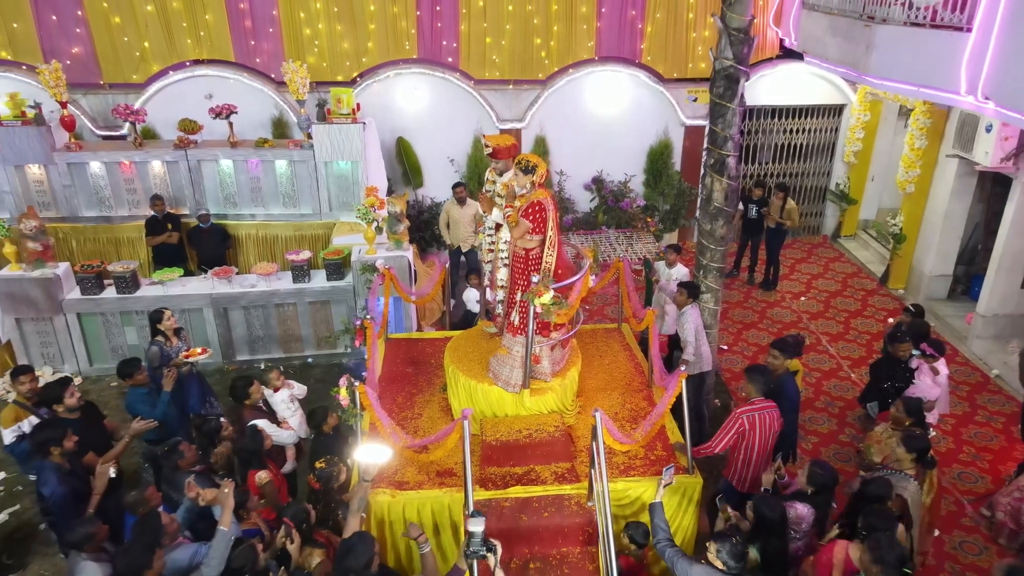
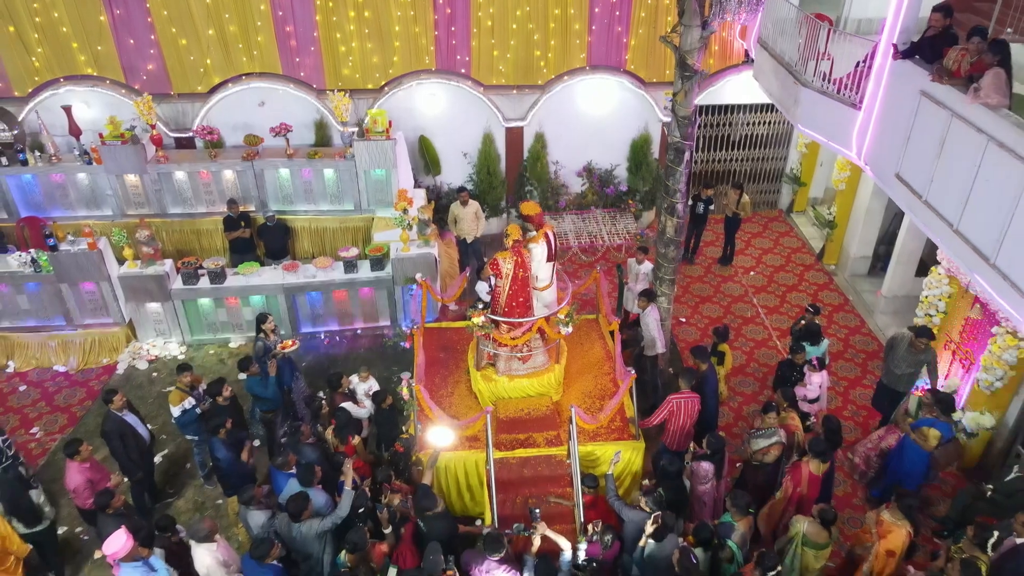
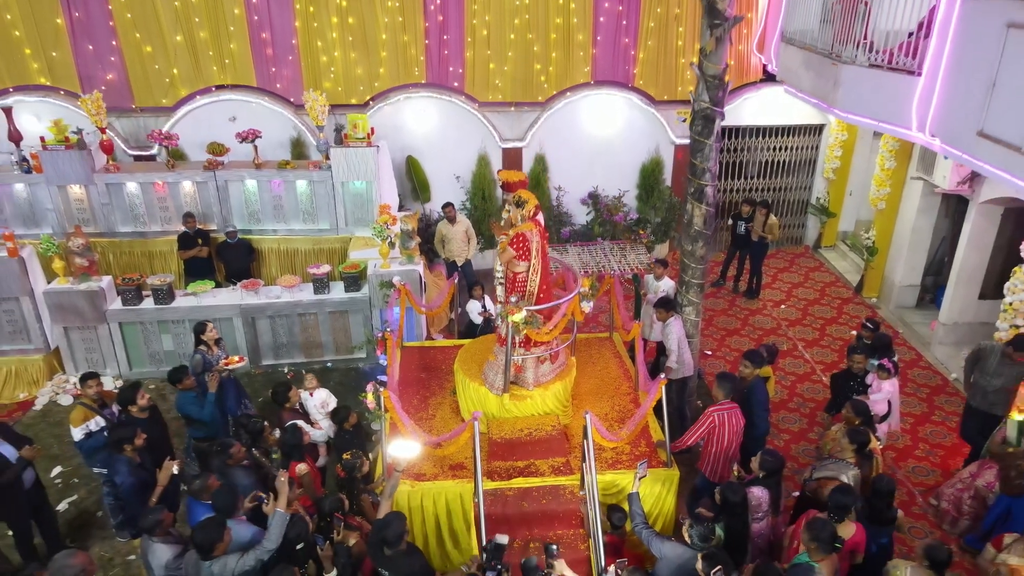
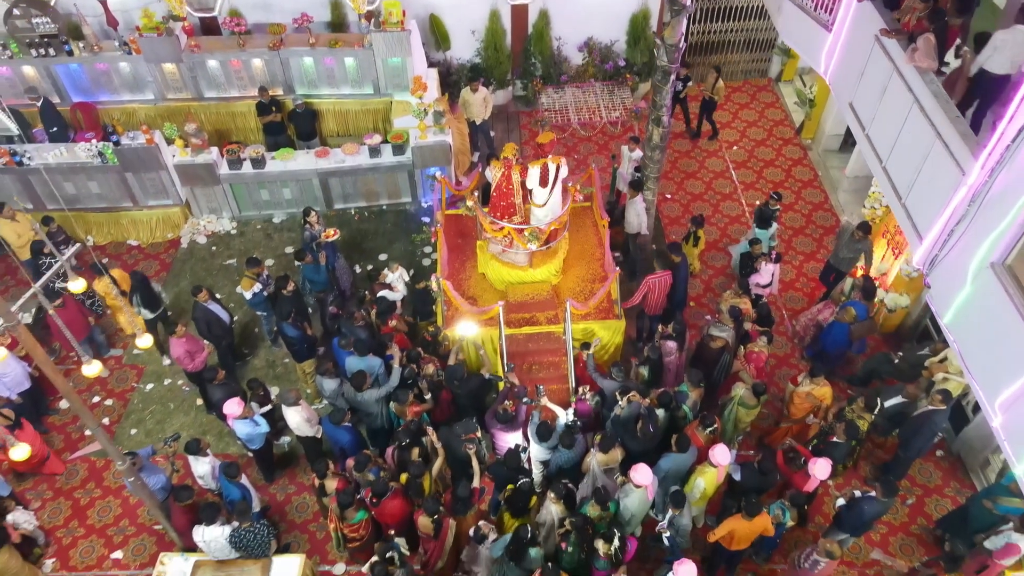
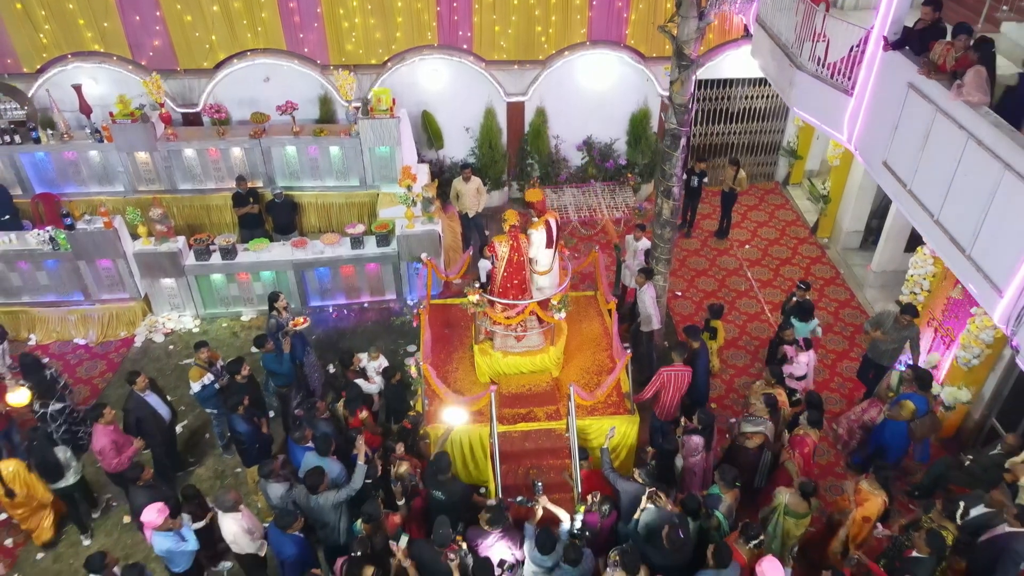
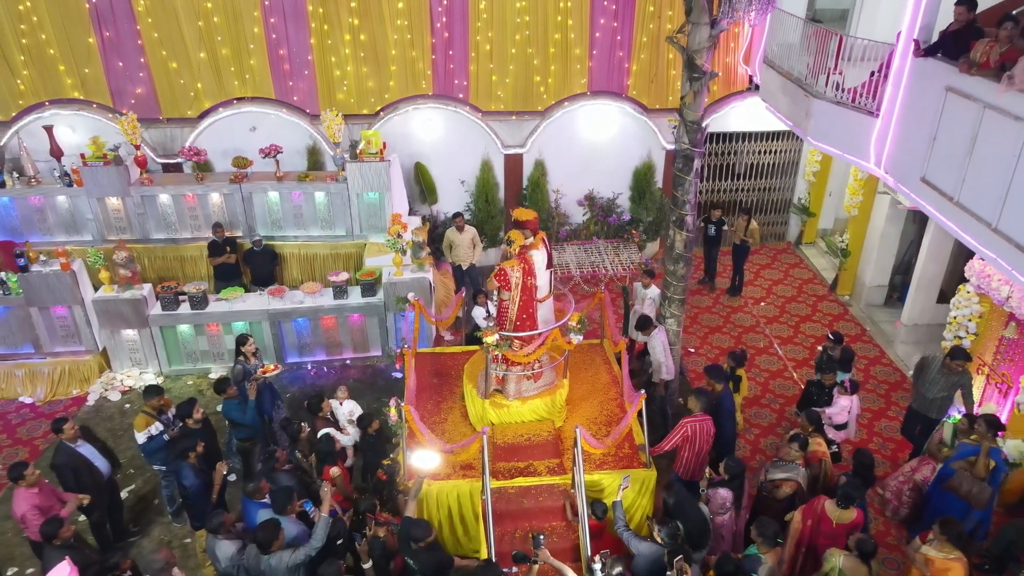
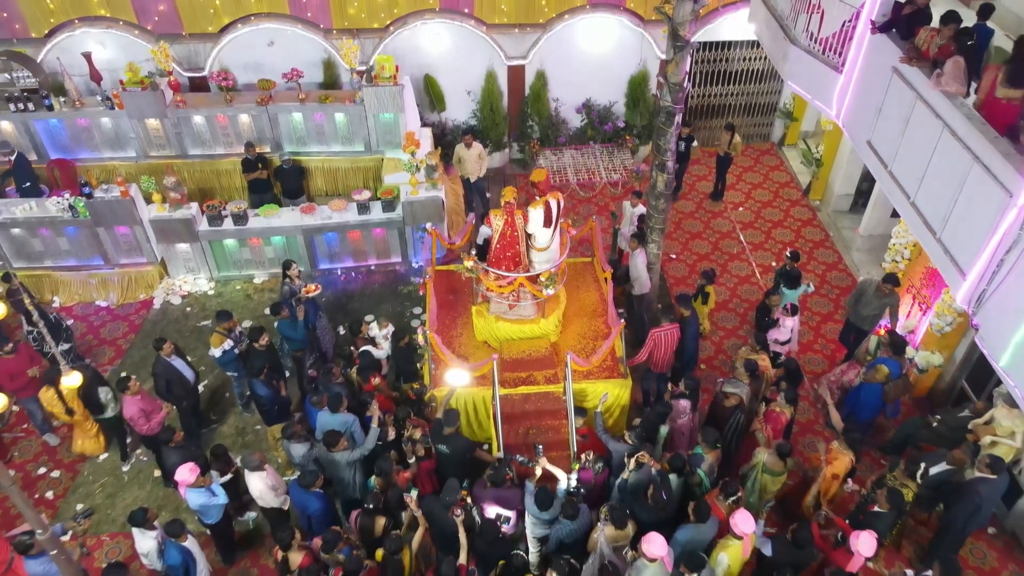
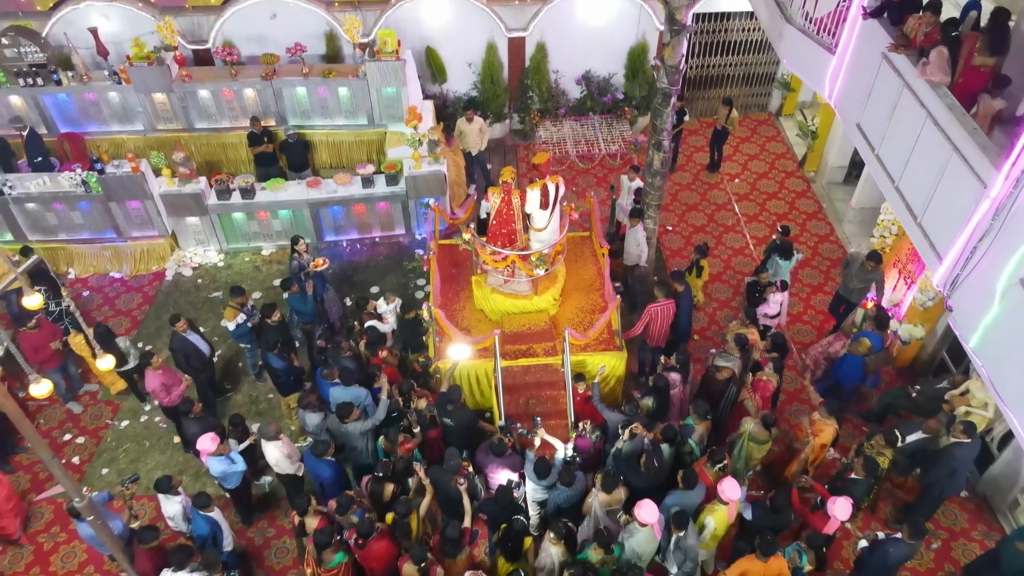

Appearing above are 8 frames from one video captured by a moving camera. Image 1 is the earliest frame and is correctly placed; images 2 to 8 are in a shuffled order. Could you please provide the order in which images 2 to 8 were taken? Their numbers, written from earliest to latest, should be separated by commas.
3, 6, 2, 5, 7, 8, 4
